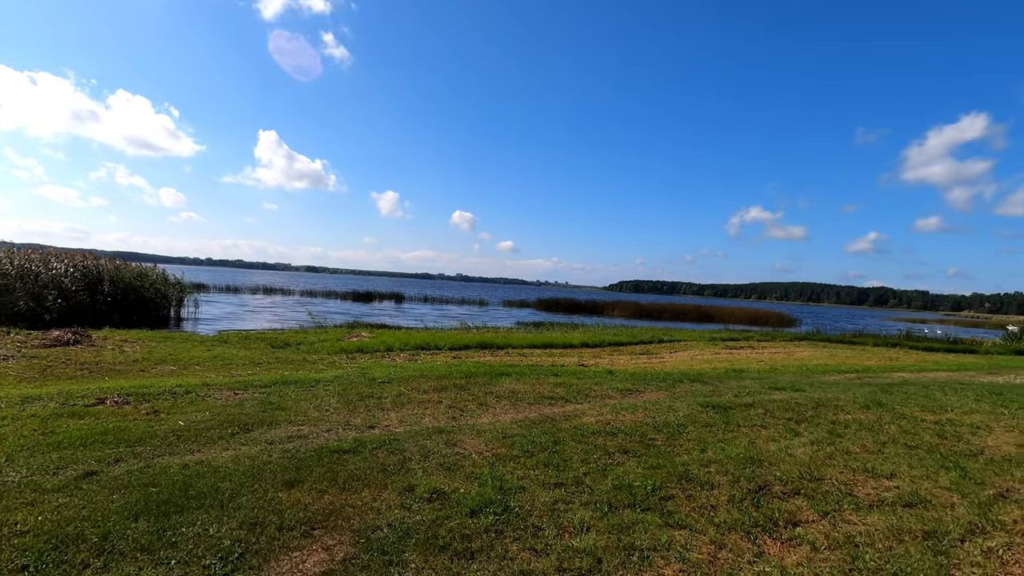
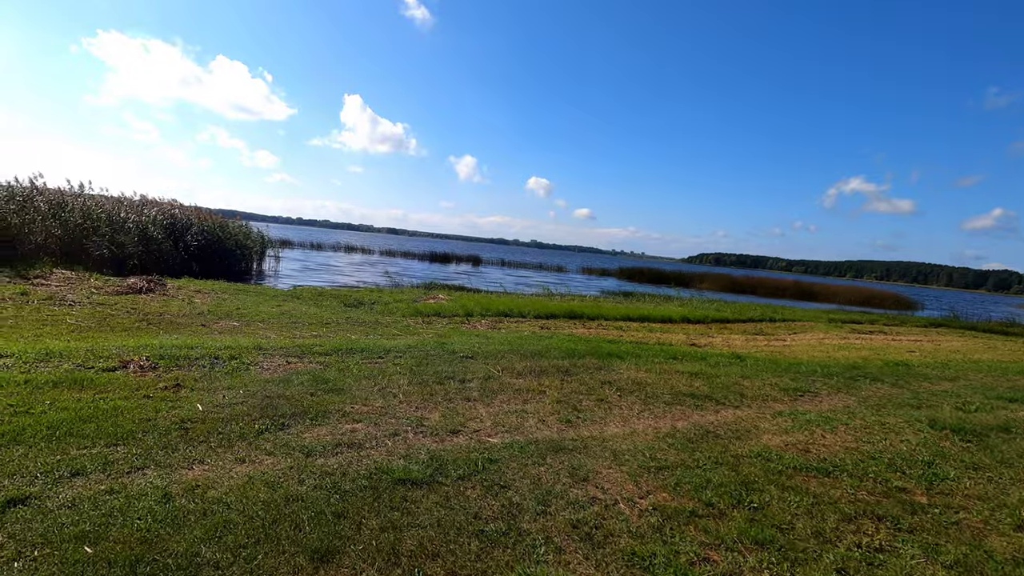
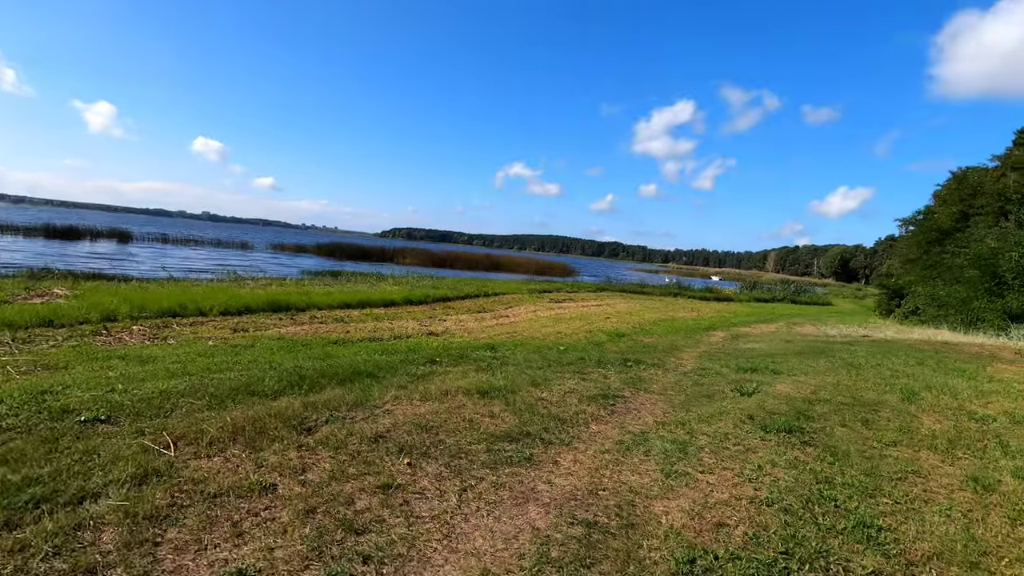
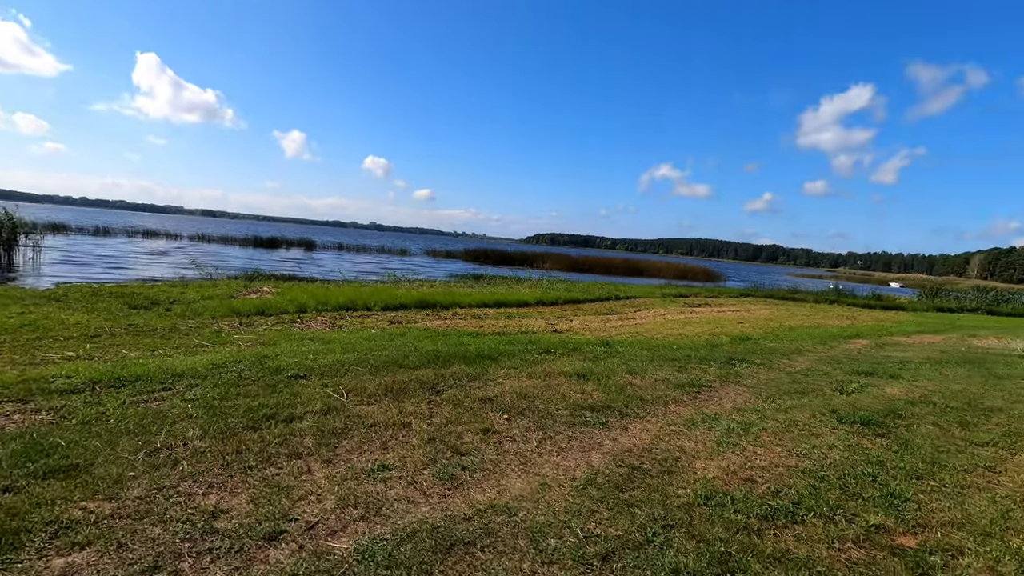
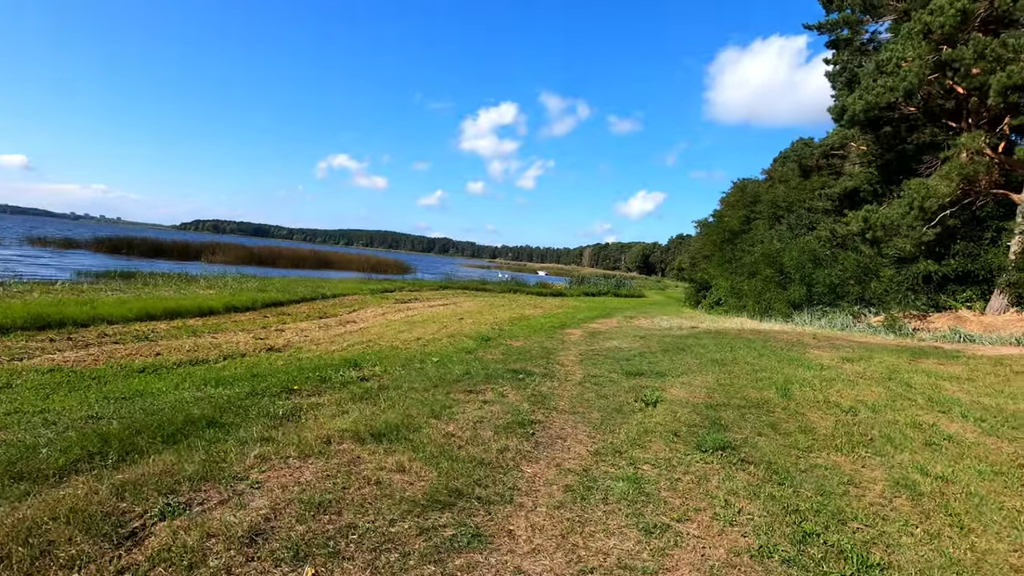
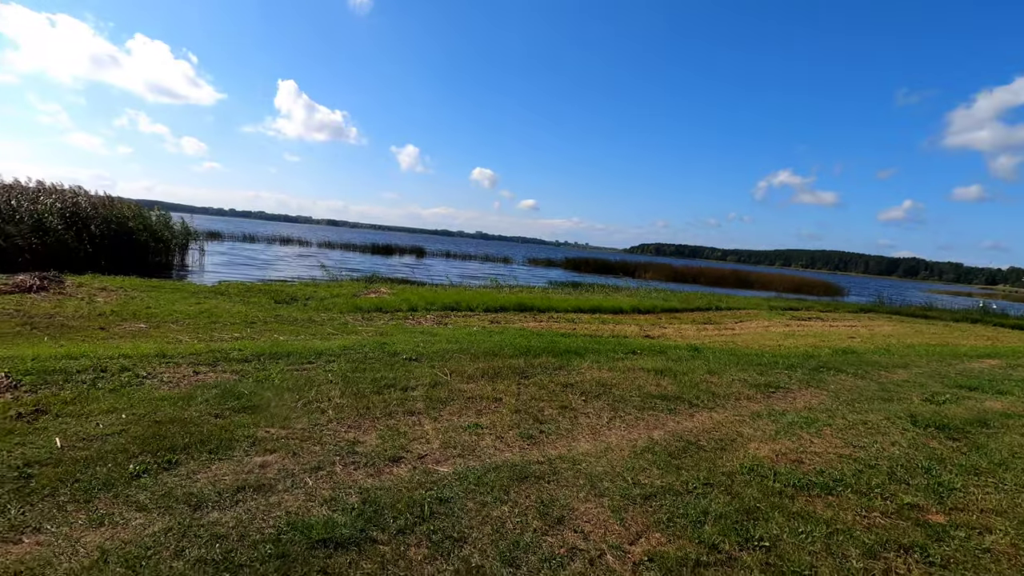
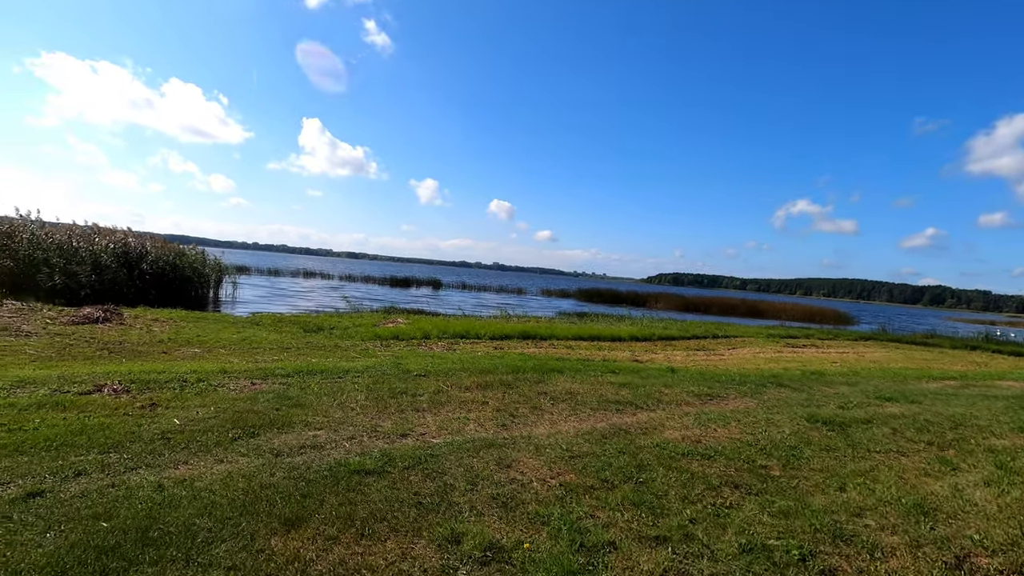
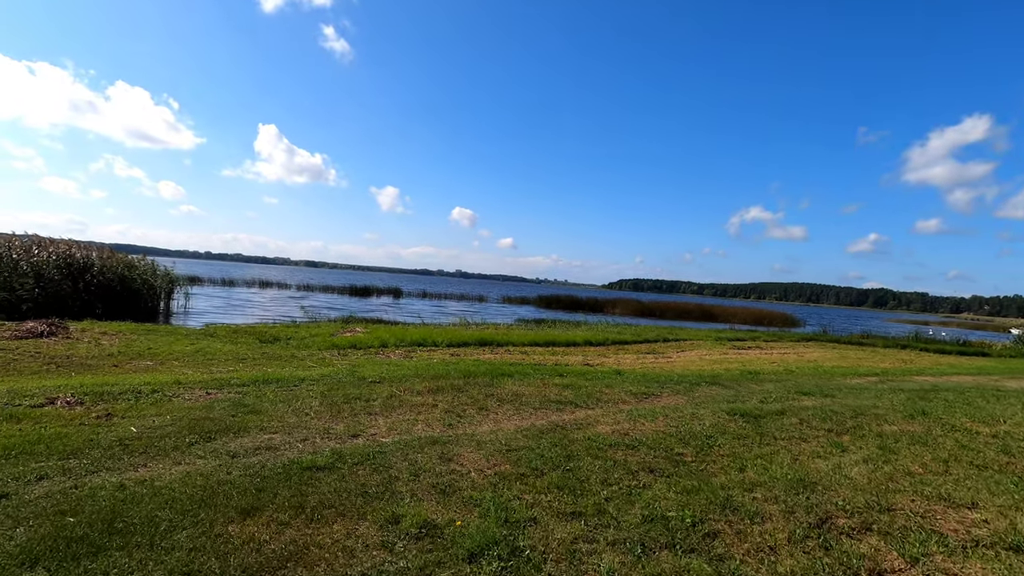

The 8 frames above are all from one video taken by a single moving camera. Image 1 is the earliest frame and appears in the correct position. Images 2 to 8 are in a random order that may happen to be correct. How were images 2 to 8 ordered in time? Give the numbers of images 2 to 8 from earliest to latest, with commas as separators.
8, 7, 2, 6, 4, 3, 5
